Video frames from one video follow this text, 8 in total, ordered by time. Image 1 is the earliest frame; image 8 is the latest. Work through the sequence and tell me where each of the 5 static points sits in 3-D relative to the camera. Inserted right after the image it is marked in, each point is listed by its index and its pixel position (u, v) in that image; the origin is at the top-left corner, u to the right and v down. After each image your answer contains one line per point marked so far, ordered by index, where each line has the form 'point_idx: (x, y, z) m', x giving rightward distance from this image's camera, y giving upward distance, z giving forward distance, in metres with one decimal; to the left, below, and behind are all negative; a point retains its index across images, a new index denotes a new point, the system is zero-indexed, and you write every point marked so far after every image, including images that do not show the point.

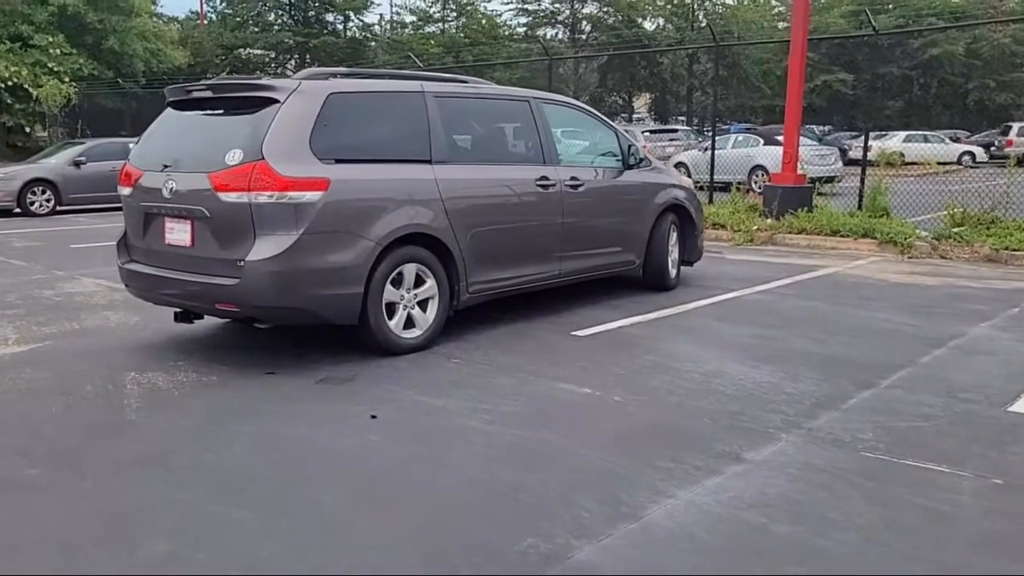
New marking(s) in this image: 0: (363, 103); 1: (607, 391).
0: (-1.0, +1.2, +6.1) m
1: (+0.5, -0.6, +5.2) m
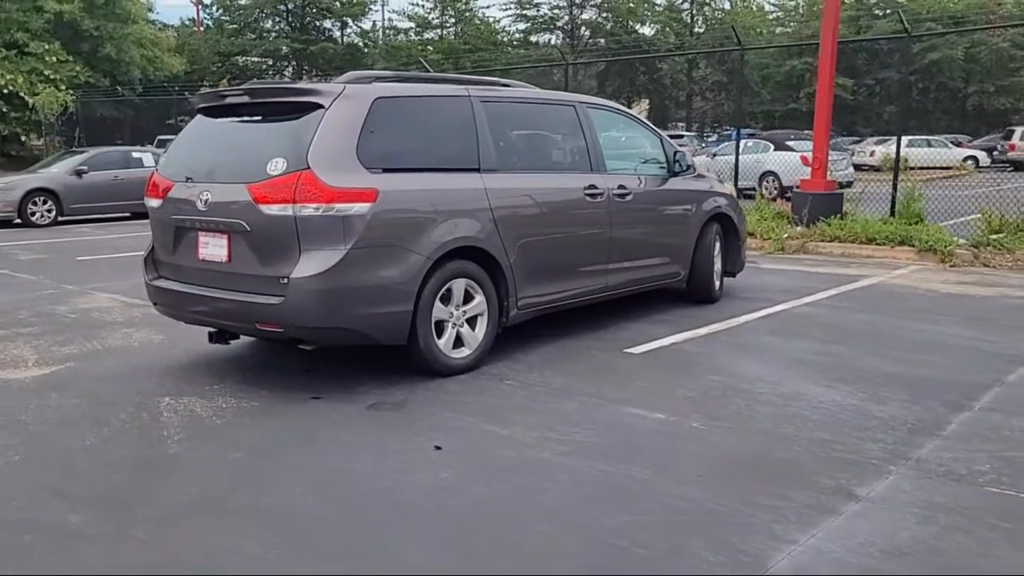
0: (-0.6, +1.1, +5.7) m
1: (+0.9, -0.7, +4.9) m
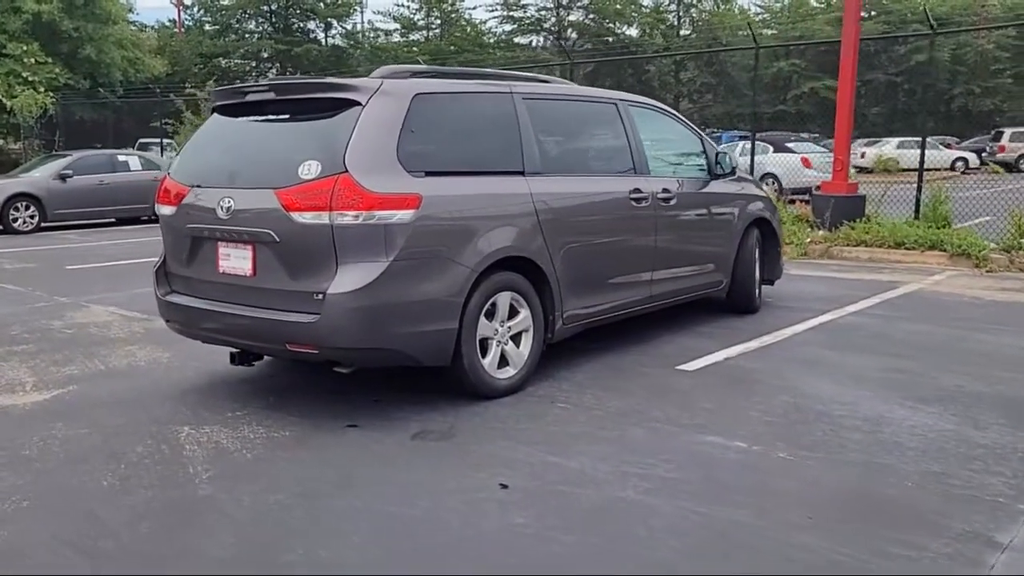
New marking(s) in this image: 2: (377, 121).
0: (-0.3, +1.0, +5.2) m
1: (+1.2, -0.7, +4.4) m
2: (-0.7, +0.9, +4.8) m
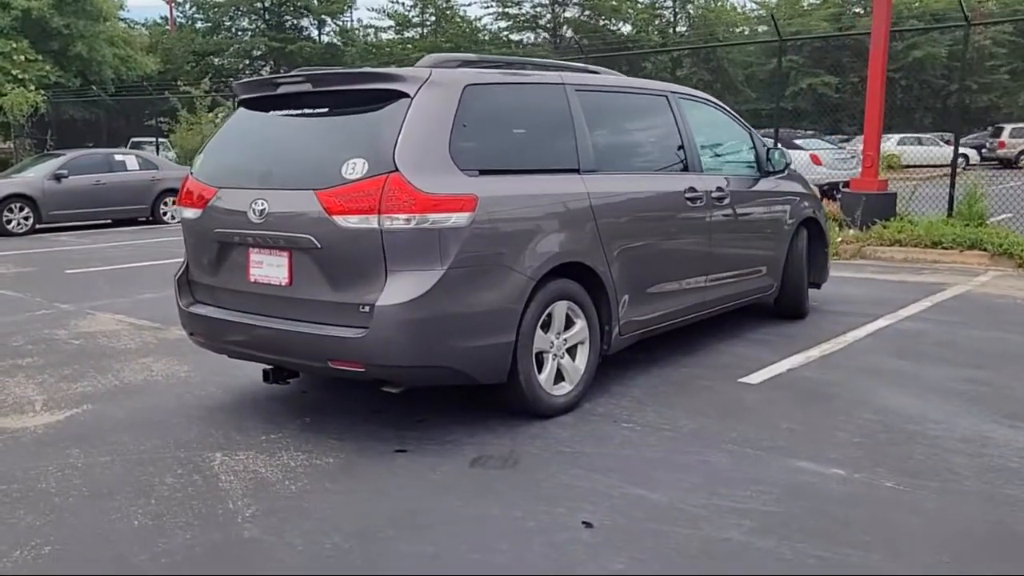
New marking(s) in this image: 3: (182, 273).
0: (-0.1, +1.0, +4.8) m
1: (+1.5, -0.8, +4.0) m
2: (-0.4, +0.8, +4.4) m
3: (-1.8, +0.1, +5.2) m
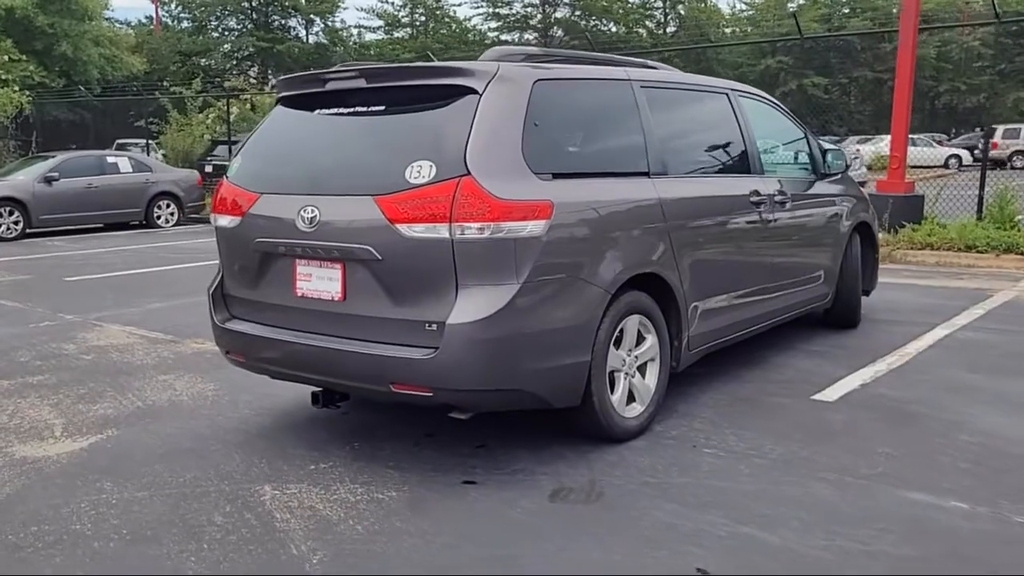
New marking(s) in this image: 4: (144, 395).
0: (+0.3, +0.9, +4.4) m
1: (+1.9, -0.8, +3.6) m
2: (-0.1, +0.8, +4.0) m
3: (-1.5, 0.0, +4.8) m
4: (-2.2, -0.6, +5.5) m
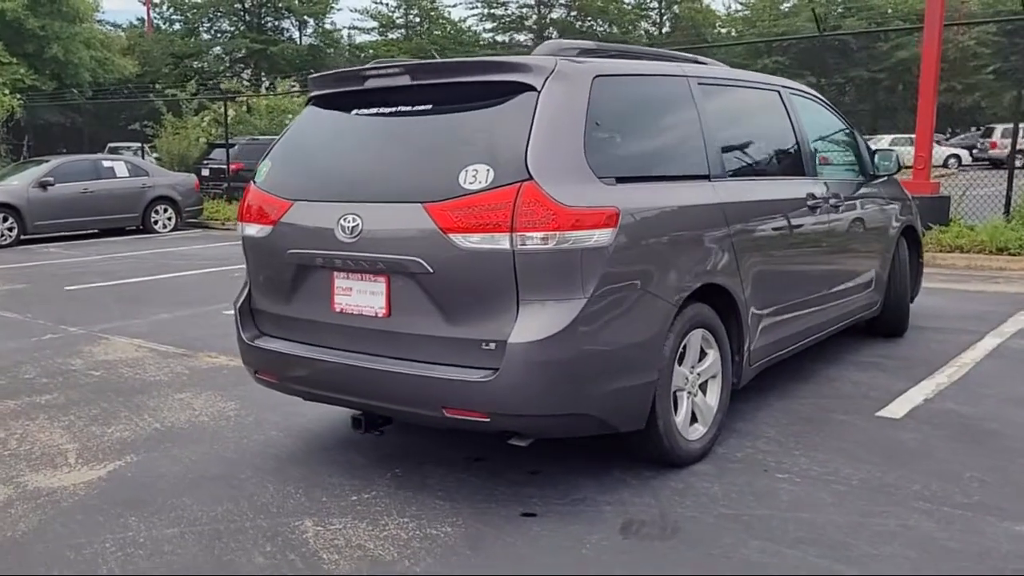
0: (+0.5, +0.9, +4.1) m
1: (+2.1, -0.9, +3.3) m
2: (+0.2, +0.7, +3.7) m
3: (-1.3, -0.1, +4.4) m
4: (-1.9, -0.7, +5.2) m
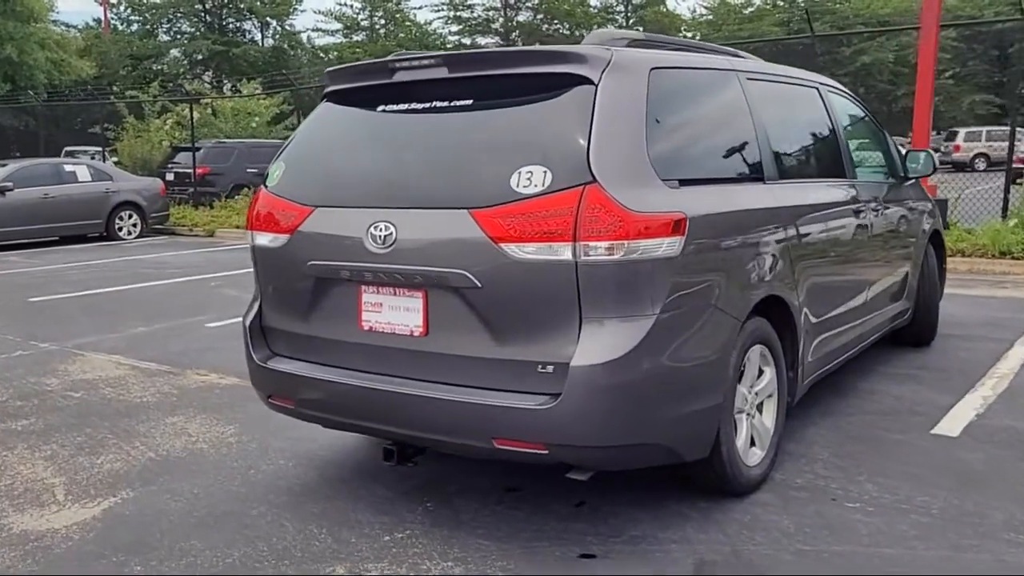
0: (+0.7, +0.8, +3.7) m
1: (+2.3, -0.9, +3.0) m
2: (+0.4, +0.6, +3.3) m
3: (-1.1, -0.1, +4.0) m
4: (-1.8, -0.8, +4.7) m
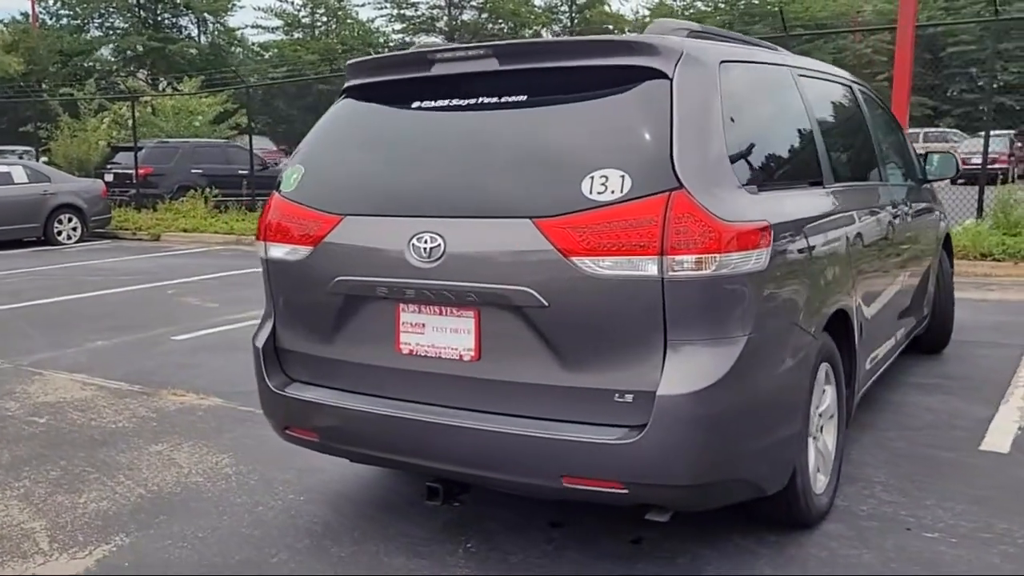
0: (+0.8, +0.8, +3.4) m
1: (+2.6, -1.0, +2.8) m
2: (+0.6, +0.6, +3.0) m
3: (-0.9, -0.2, +3.6) m
4: (-1.7, -0.9, +4.2) m
